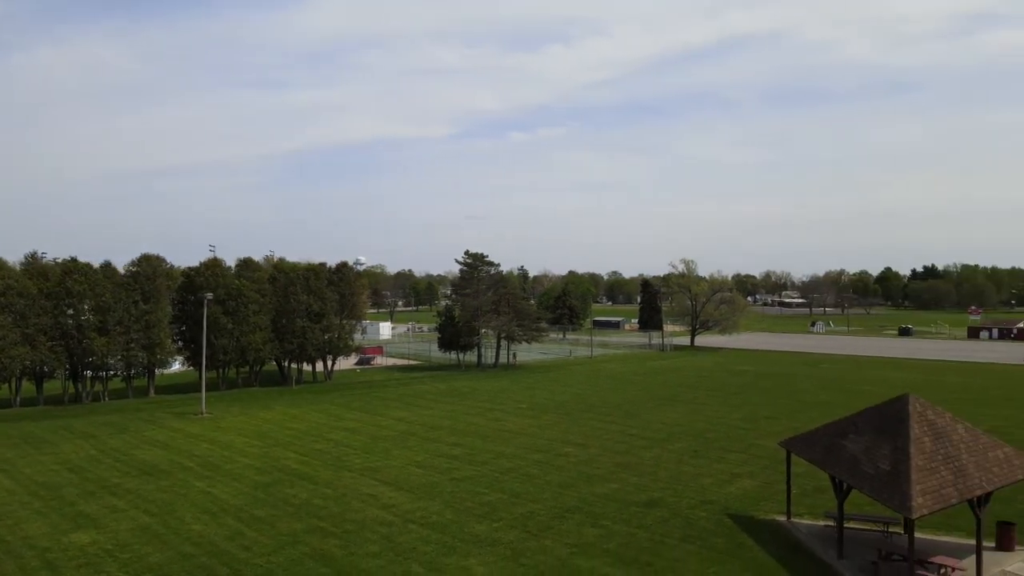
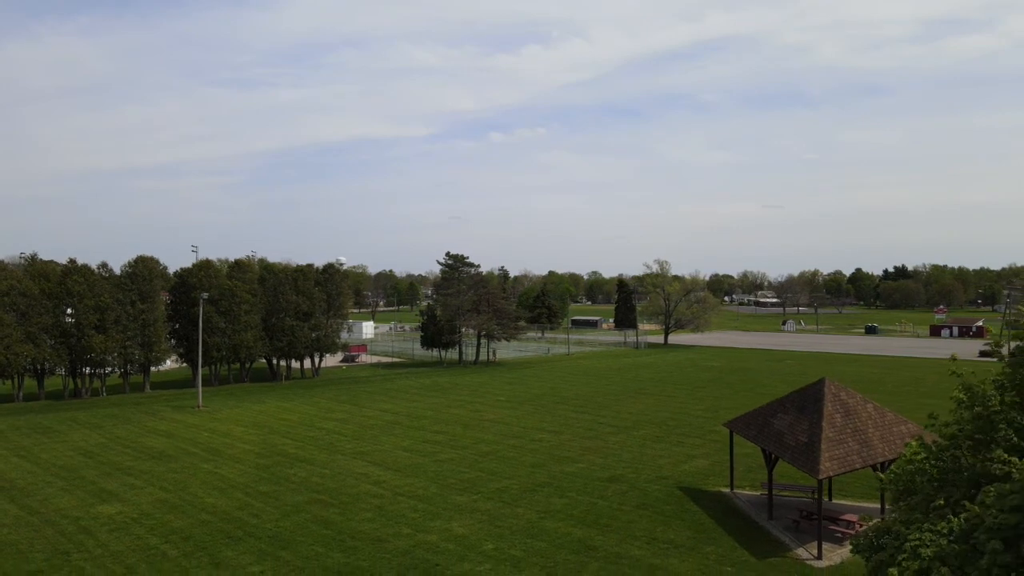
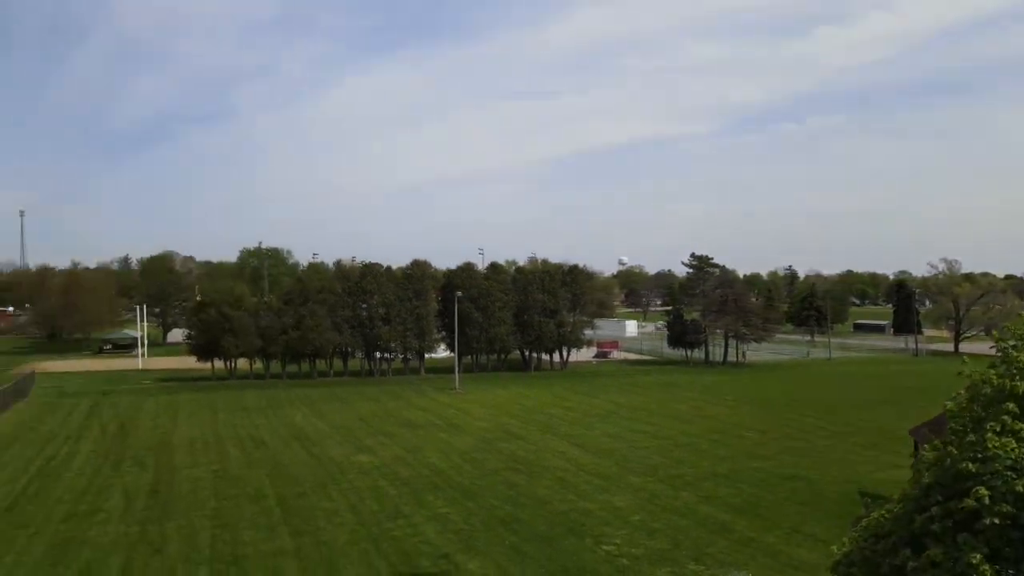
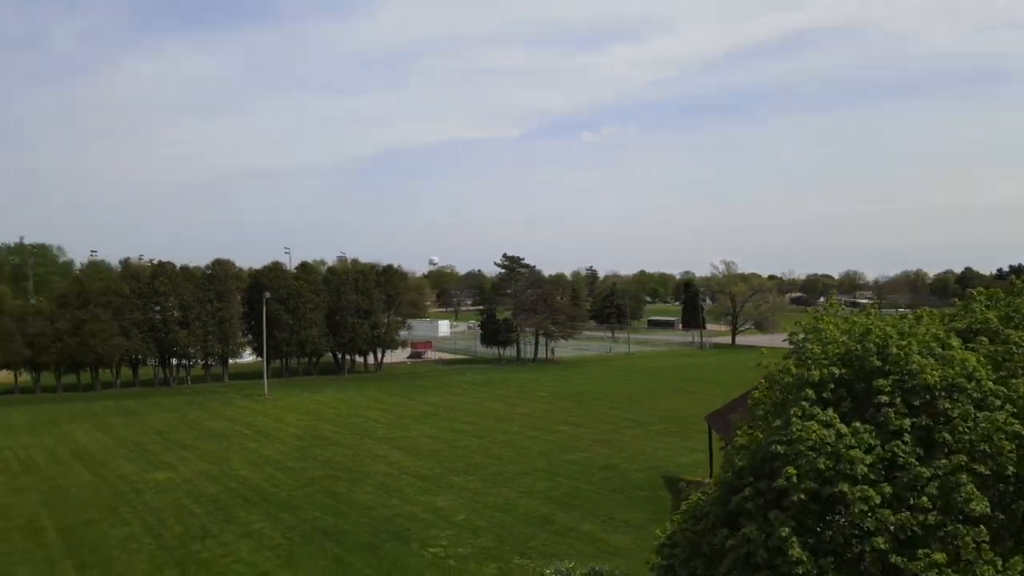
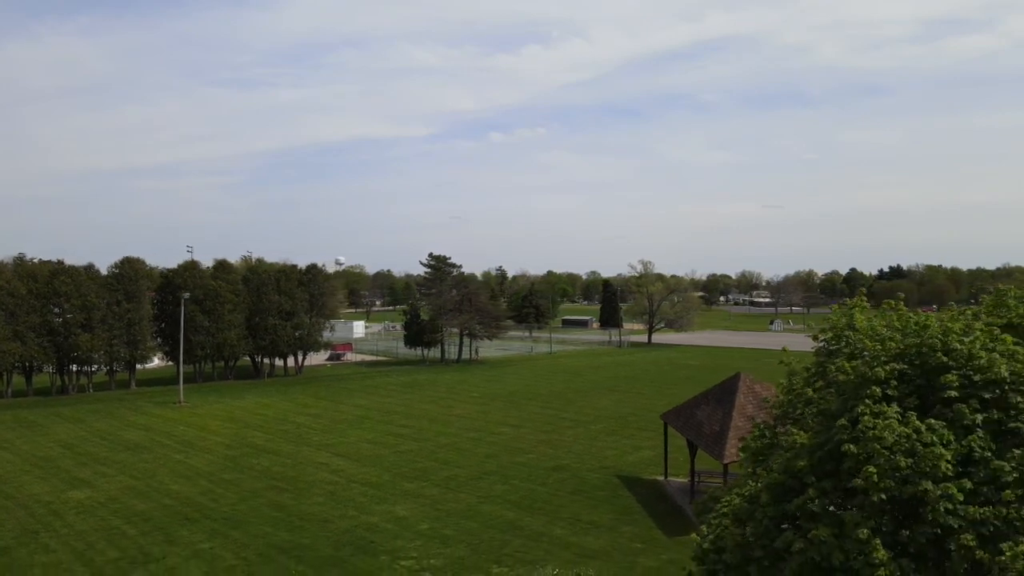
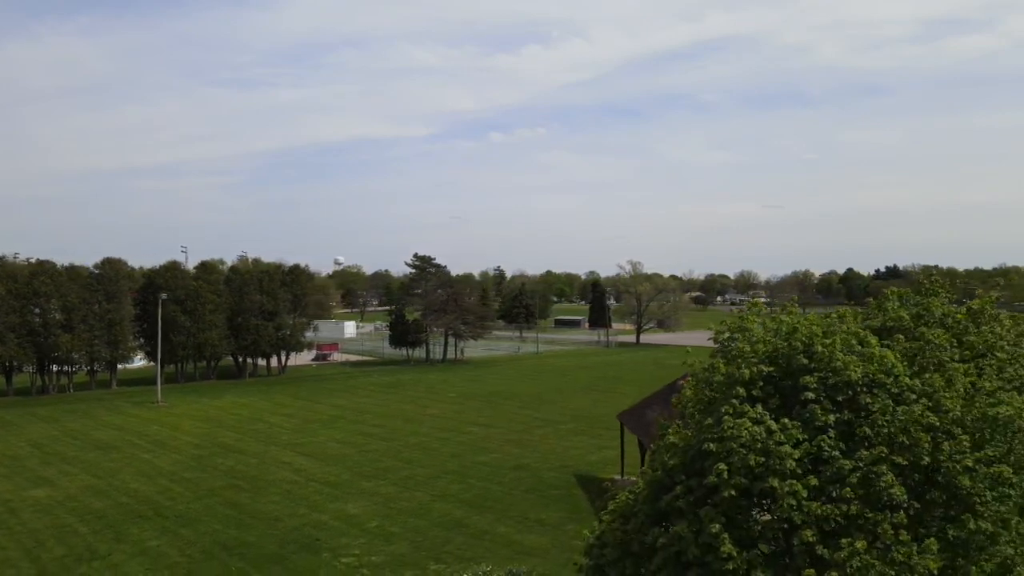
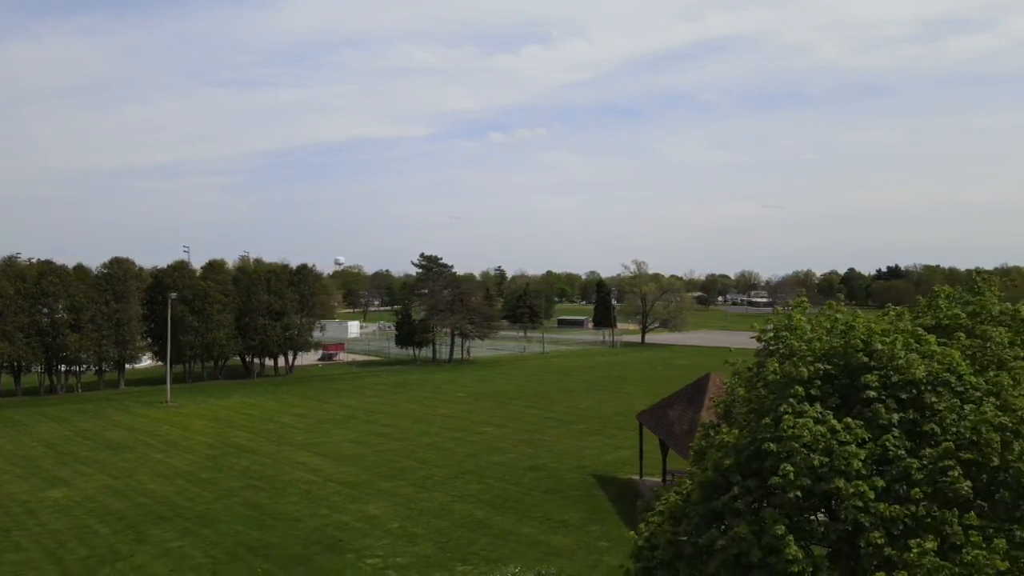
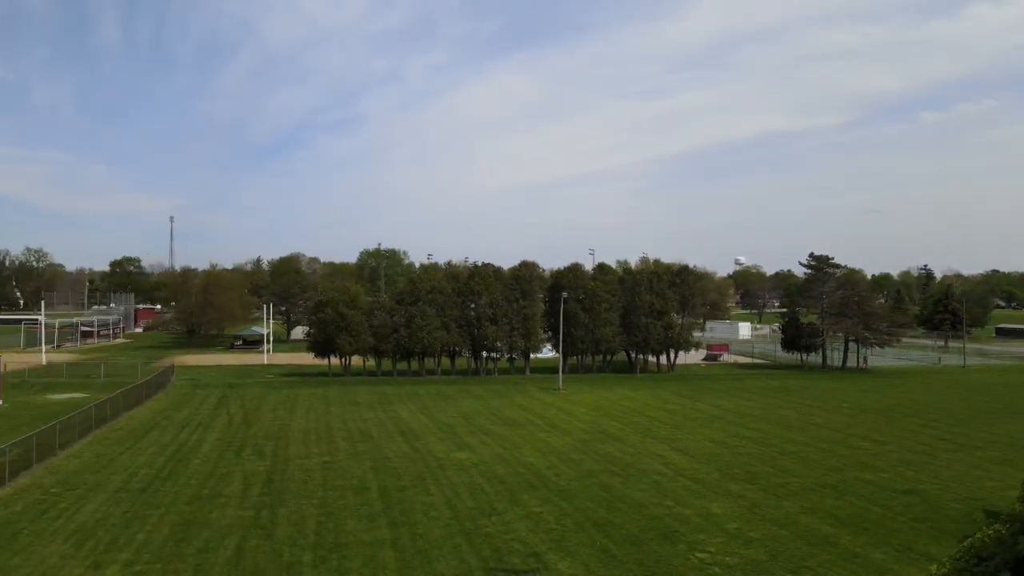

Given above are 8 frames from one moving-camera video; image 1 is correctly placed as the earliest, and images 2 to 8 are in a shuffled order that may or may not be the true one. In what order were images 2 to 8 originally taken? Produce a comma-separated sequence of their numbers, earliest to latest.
2, 5, 7, 6, 4, 3, 8
